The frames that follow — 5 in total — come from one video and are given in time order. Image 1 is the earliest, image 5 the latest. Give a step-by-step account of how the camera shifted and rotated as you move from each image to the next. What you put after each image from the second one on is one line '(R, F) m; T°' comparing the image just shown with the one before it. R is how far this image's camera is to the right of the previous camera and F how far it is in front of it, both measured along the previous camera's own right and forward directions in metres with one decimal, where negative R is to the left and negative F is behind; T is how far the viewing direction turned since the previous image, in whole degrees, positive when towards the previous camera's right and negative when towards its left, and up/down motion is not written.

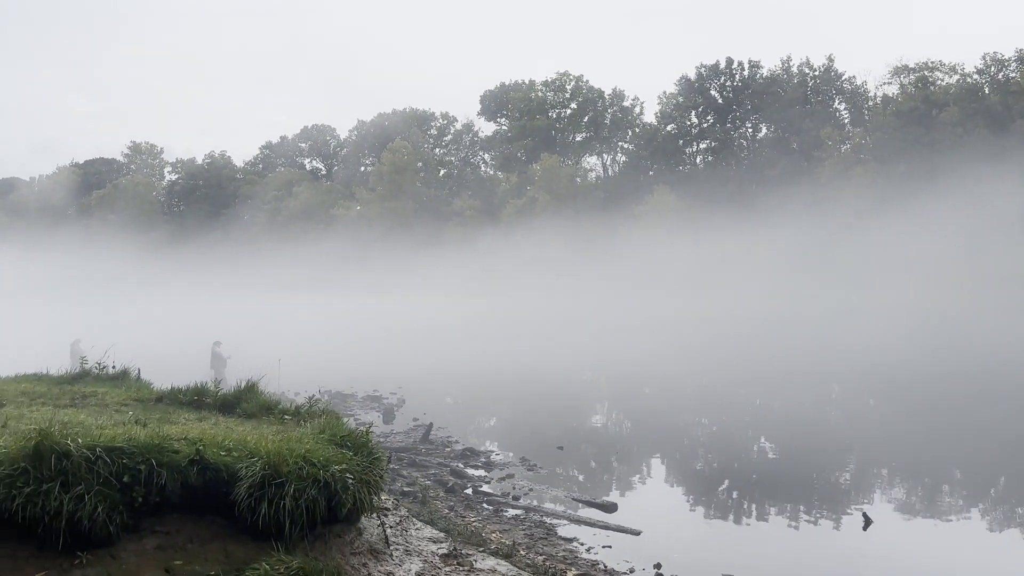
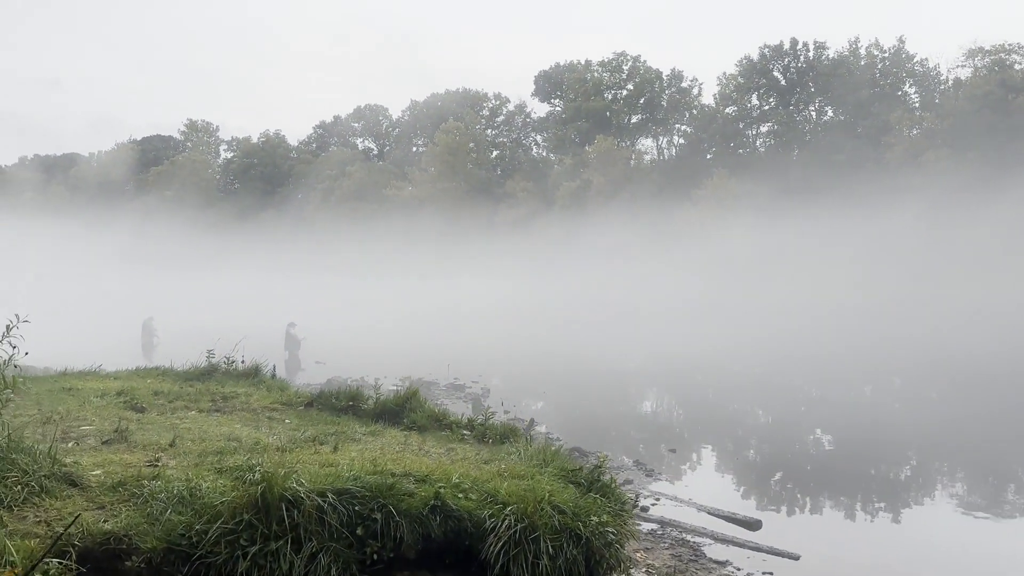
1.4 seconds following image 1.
(-0.9, +0.7) m; -3°
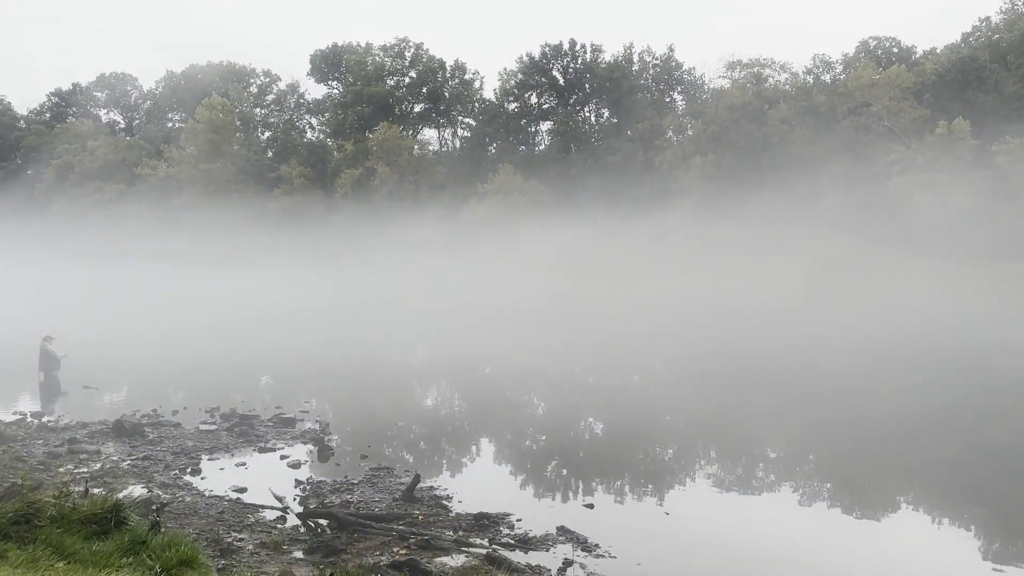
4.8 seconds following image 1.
(-1.3, +2.3) m; +16°
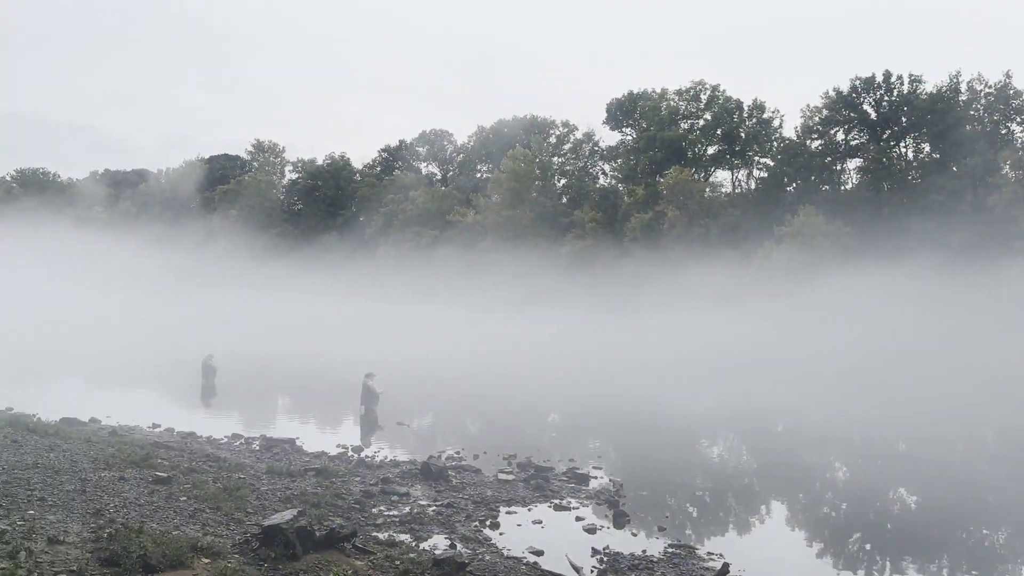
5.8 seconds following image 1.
(-0.4, +0.7) m; -20°
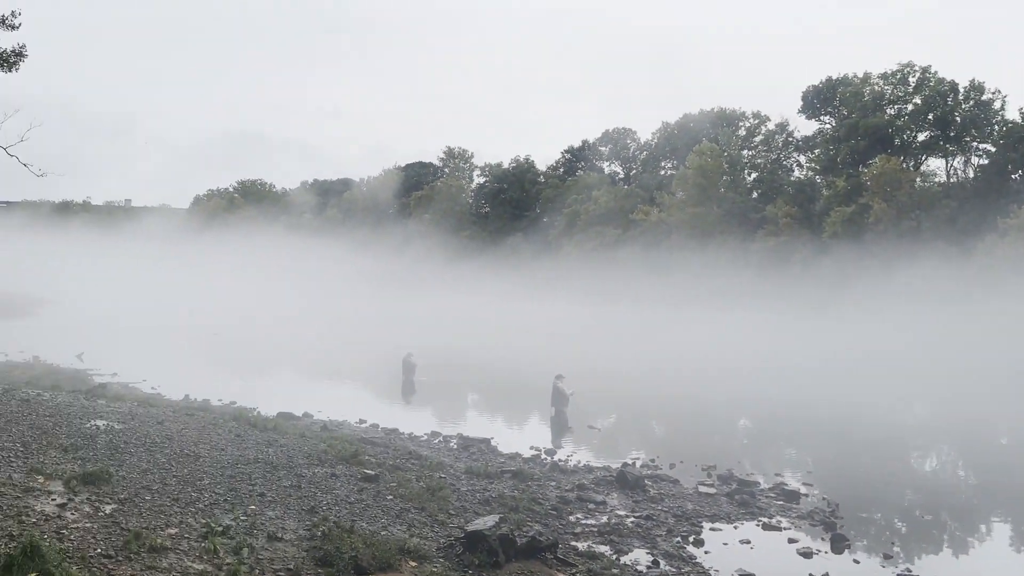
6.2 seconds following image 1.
(-0.2, +0.4) m; -13°
